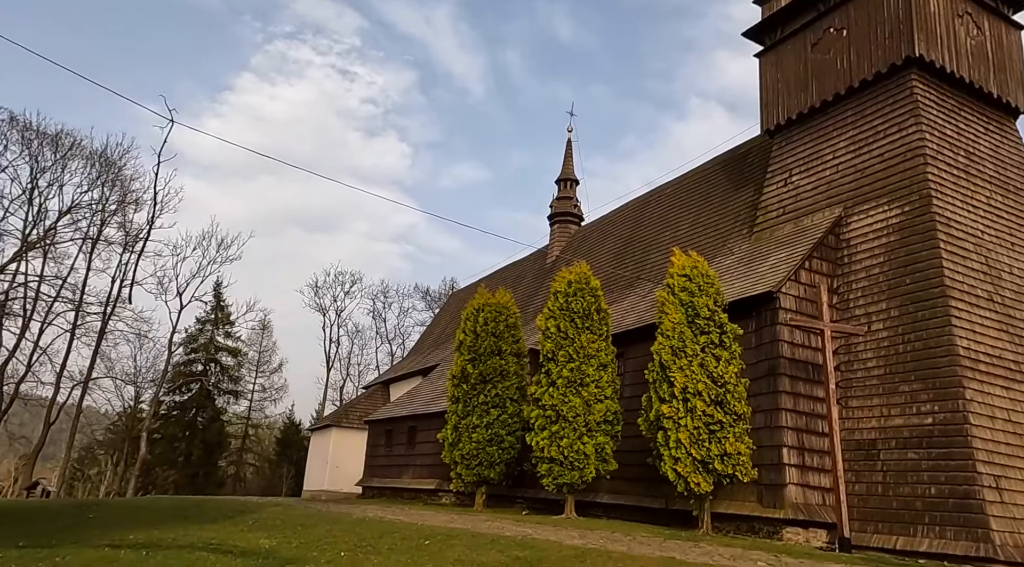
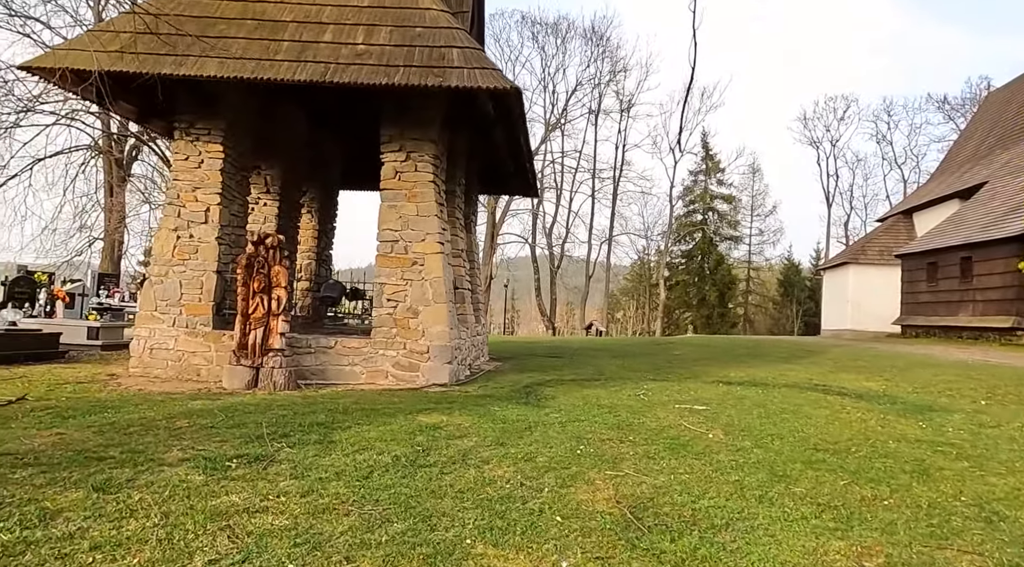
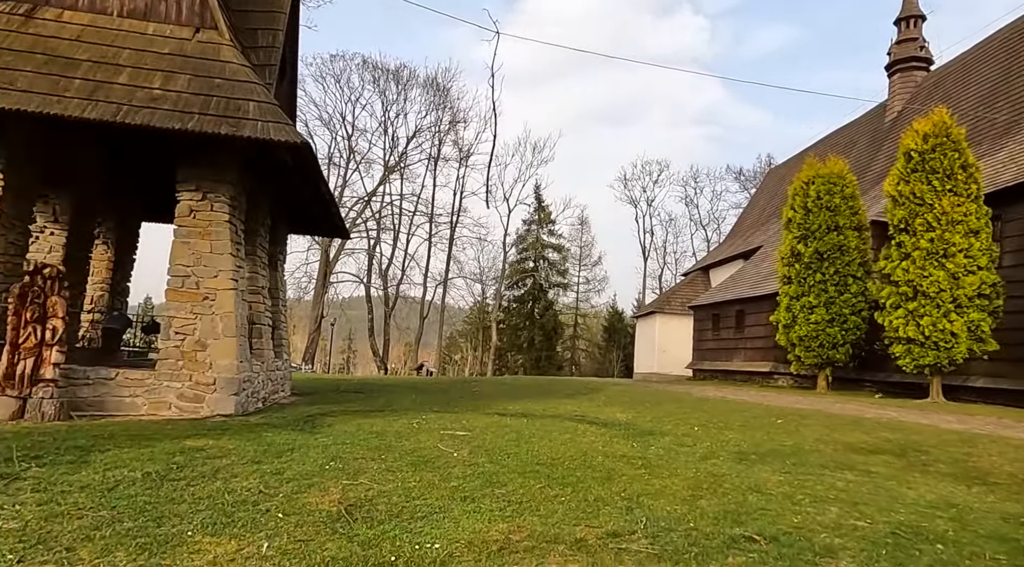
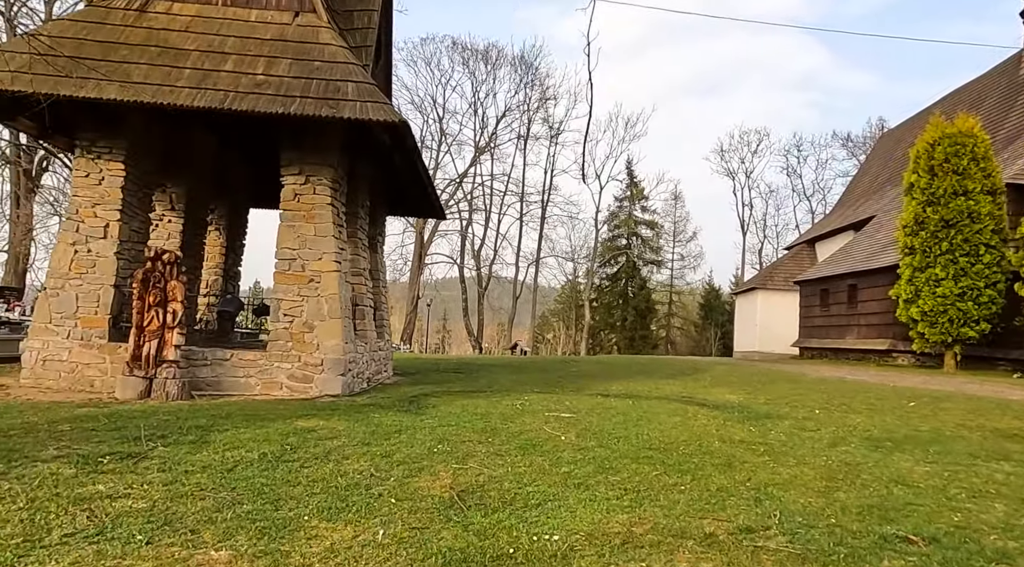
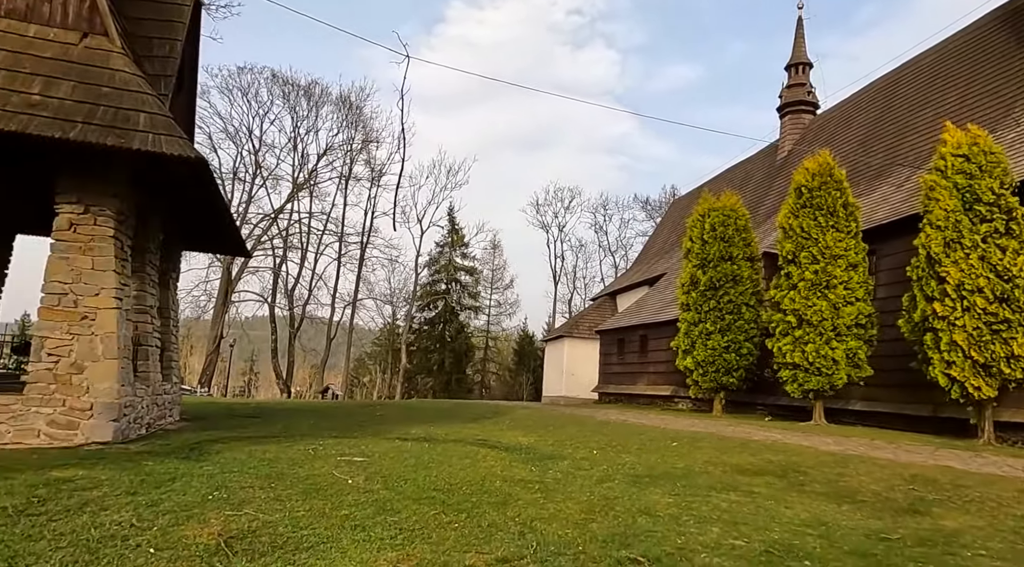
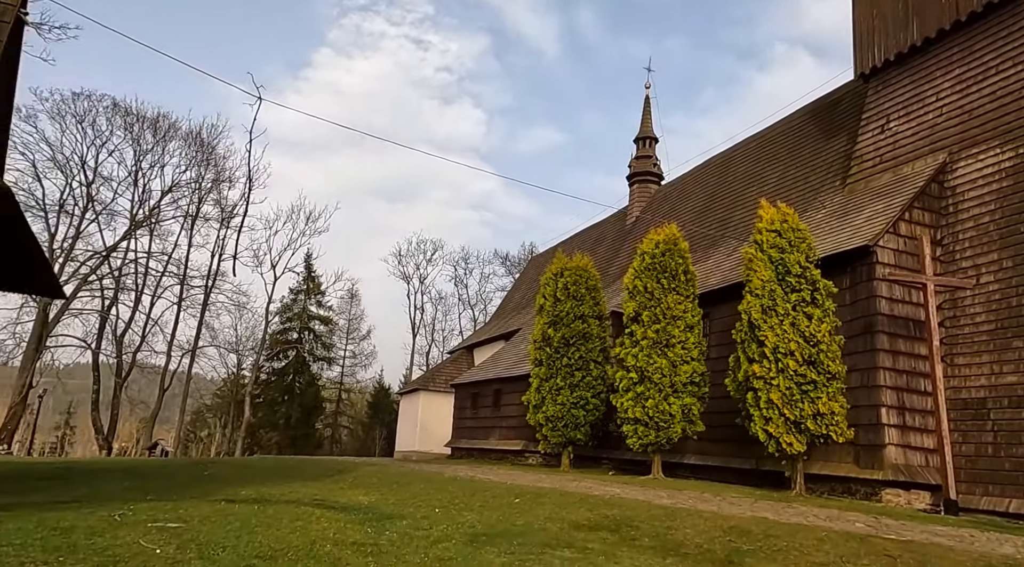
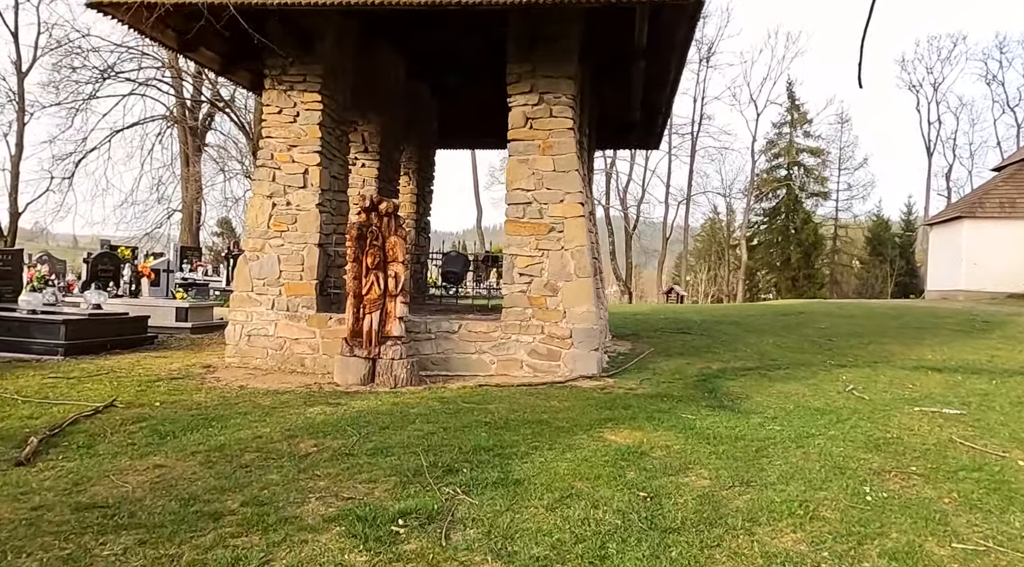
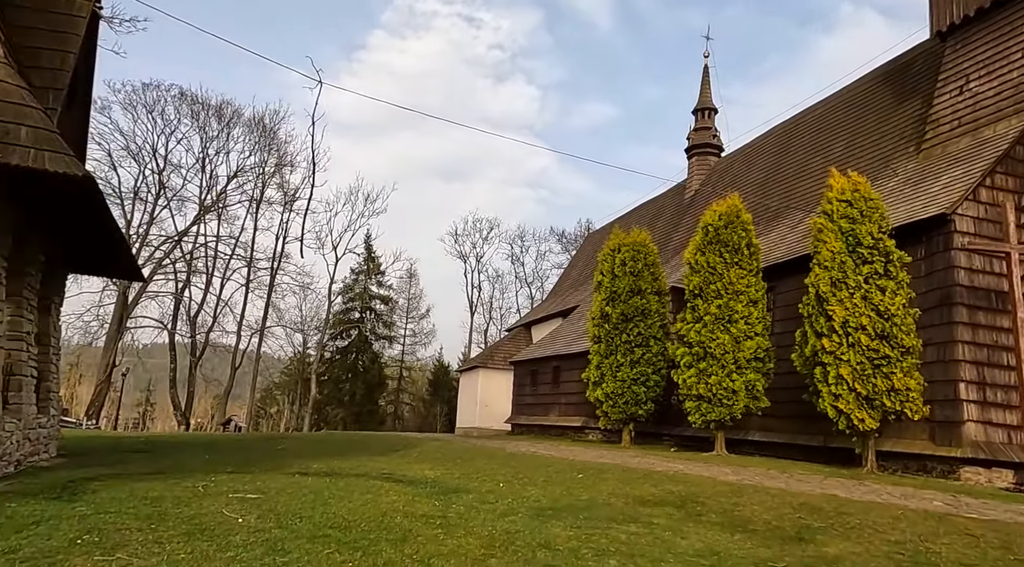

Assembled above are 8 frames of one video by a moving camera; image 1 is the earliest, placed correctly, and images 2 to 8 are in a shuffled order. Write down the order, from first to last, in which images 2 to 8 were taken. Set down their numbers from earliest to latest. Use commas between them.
6, 8, 5, 3, 4, 2, 7
